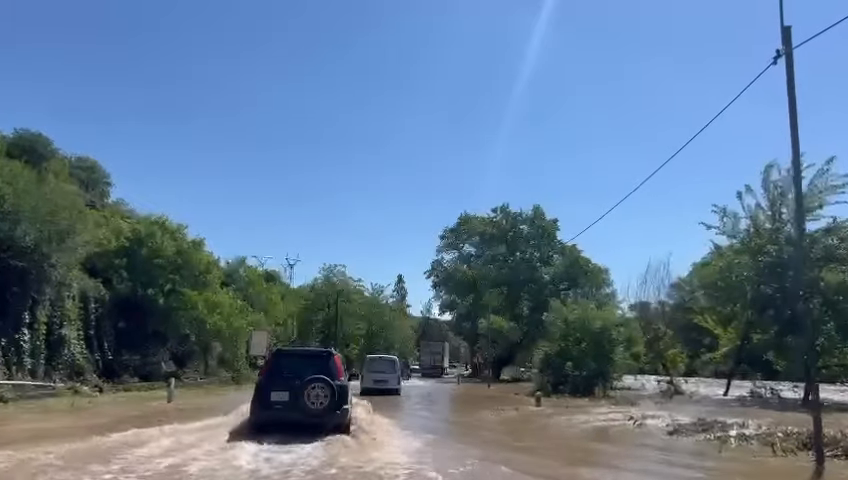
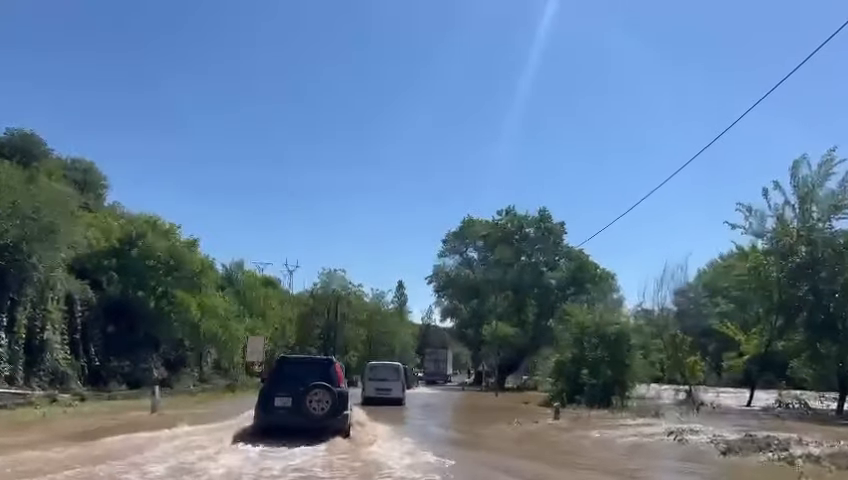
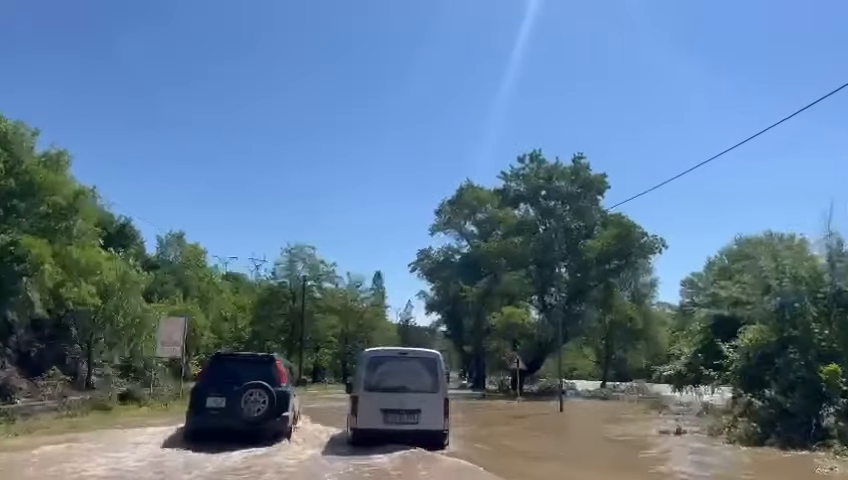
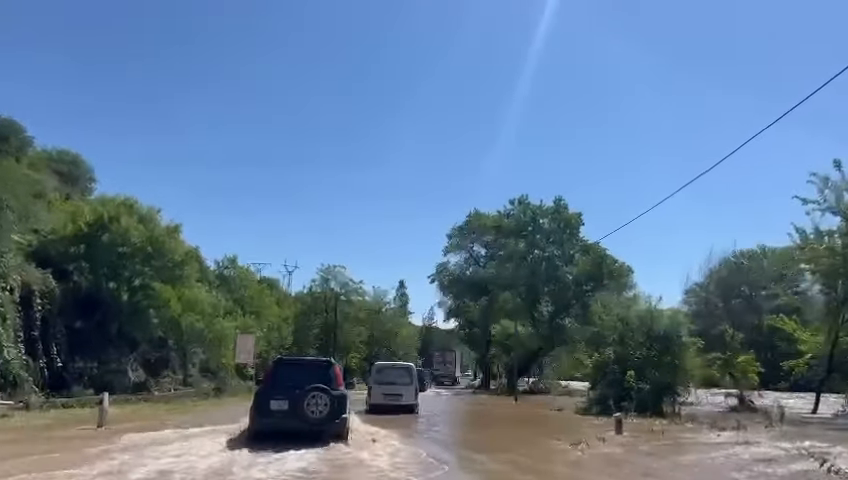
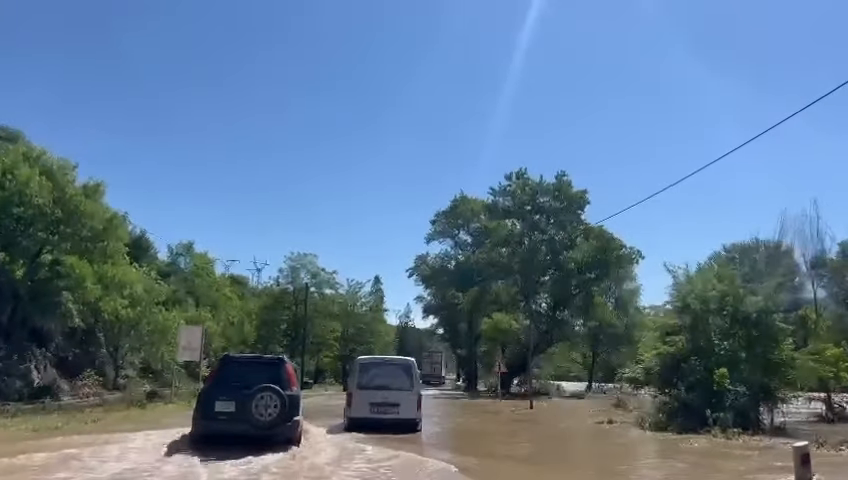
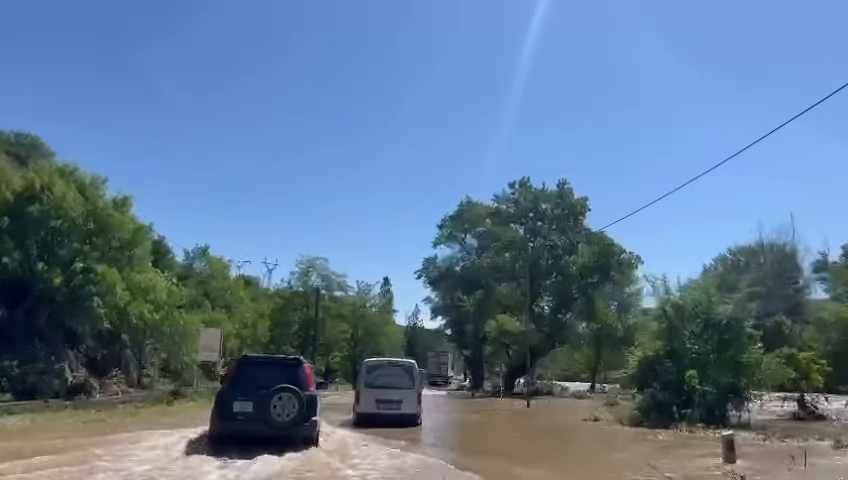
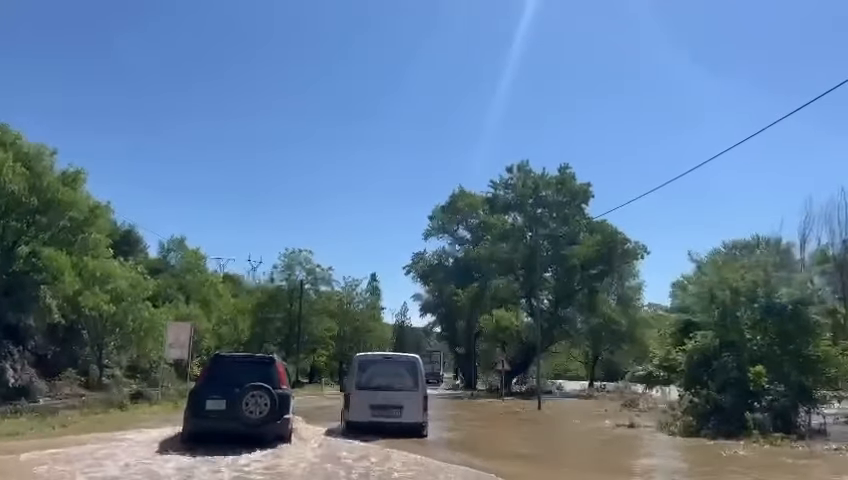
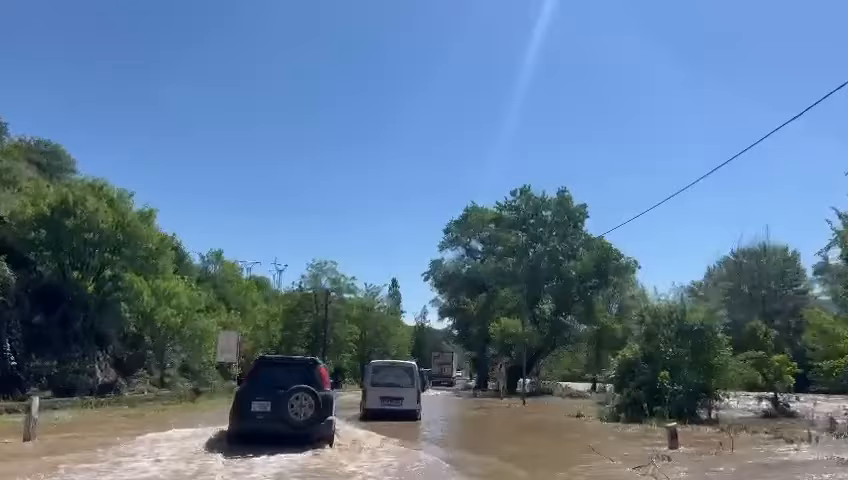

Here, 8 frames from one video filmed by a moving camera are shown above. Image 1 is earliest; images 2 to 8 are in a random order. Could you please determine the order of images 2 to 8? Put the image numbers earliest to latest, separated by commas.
2, 4, 8, 6, 5, 7, 3
